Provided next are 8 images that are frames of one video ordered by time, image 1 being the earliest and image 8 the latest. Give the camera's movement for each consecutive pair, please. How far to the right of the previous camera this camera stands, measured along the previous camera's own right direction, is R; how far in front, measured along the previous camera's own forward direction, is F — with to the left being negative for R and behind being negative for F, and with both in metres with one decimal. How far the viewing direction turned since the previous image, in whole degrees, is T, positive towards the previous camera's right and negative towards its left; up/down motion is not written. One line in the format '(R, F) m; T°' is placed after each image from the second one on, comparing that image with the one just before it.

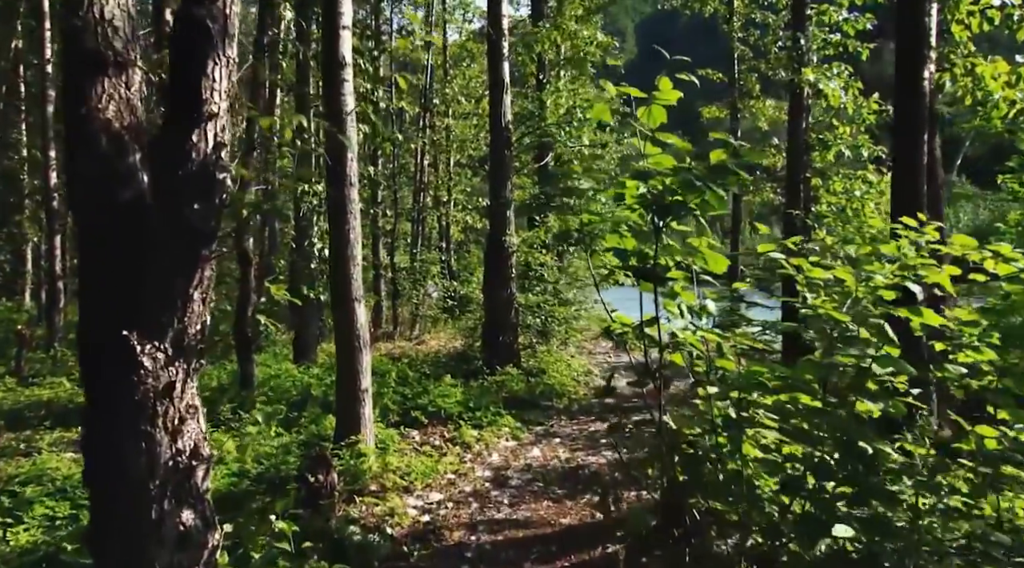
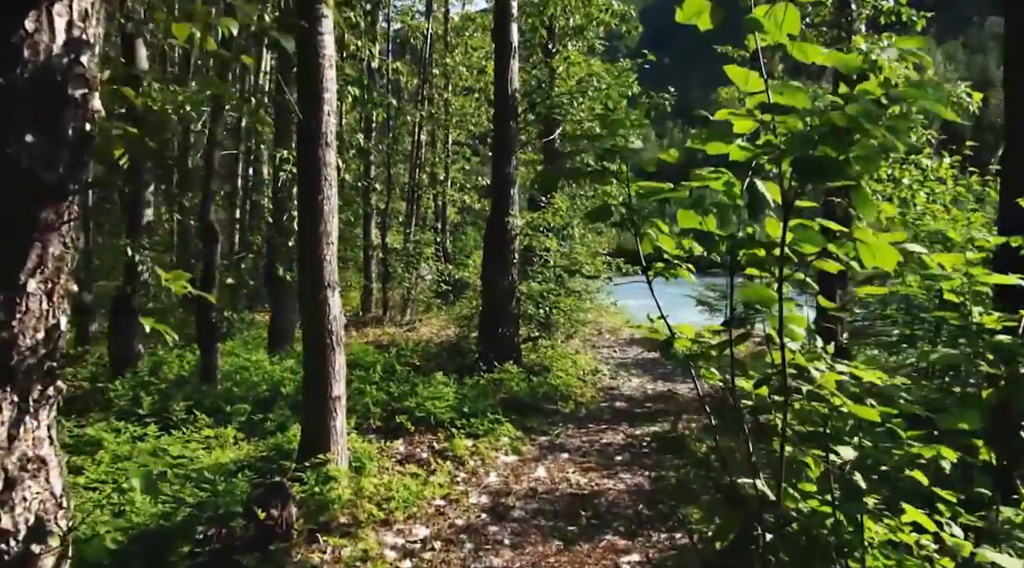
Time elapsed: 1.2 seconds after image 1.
(-0.1, +1.4) m; 0°
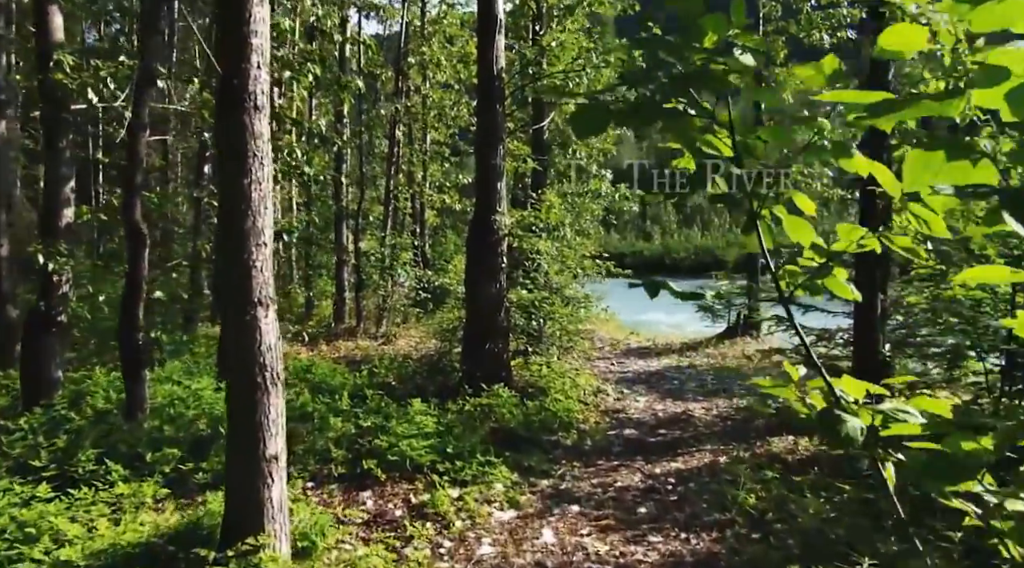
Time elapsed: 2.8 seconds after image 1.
(-0.1, +1.7) m; +1°
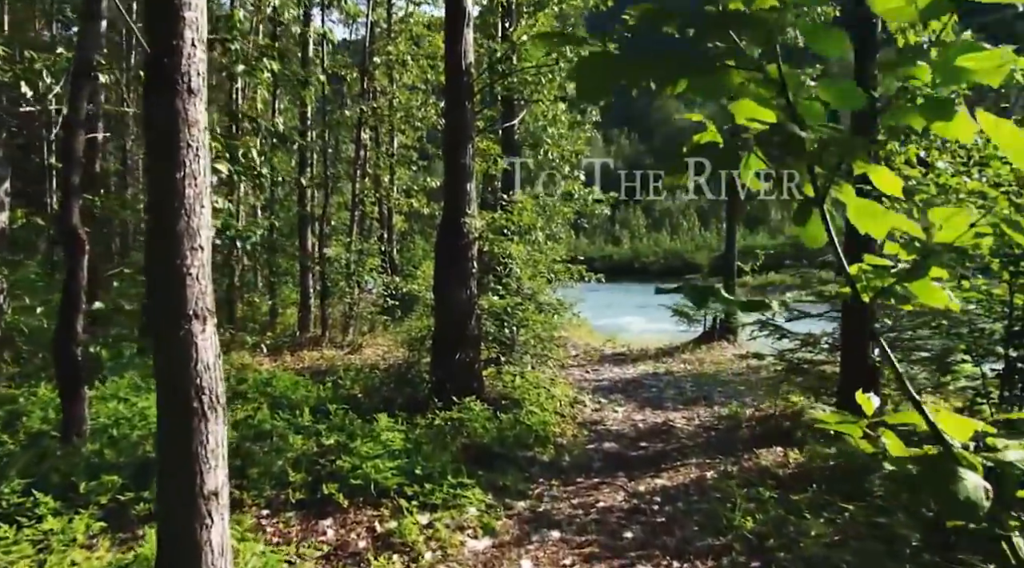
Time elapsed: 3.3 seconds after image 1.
(0.0, +0.6) m; +2°
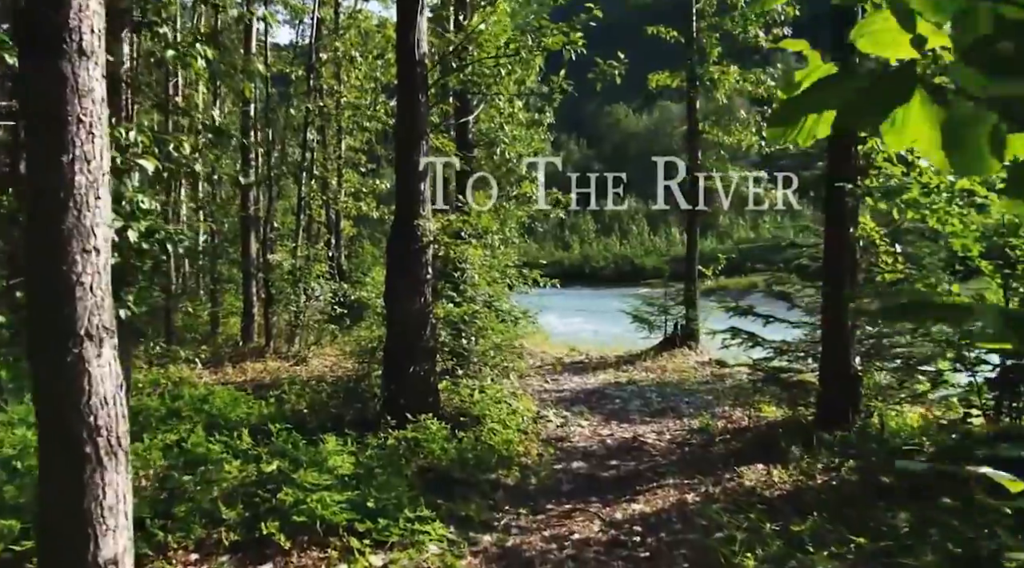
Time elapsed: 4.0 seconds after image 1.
(-0.1, +0.7) m; +3°
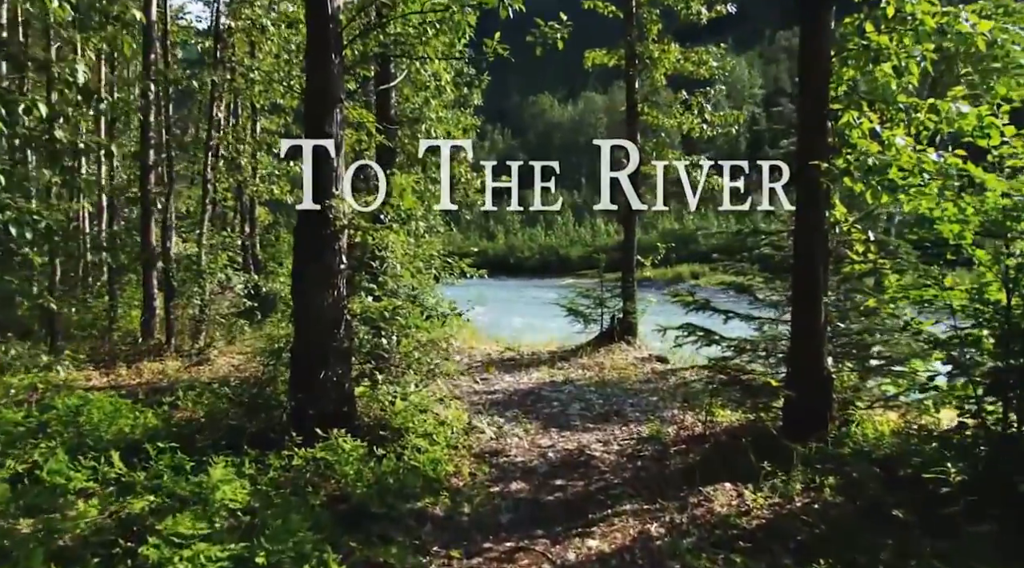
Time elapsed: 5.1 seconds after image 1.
(0.0, +1.3) m; +4°
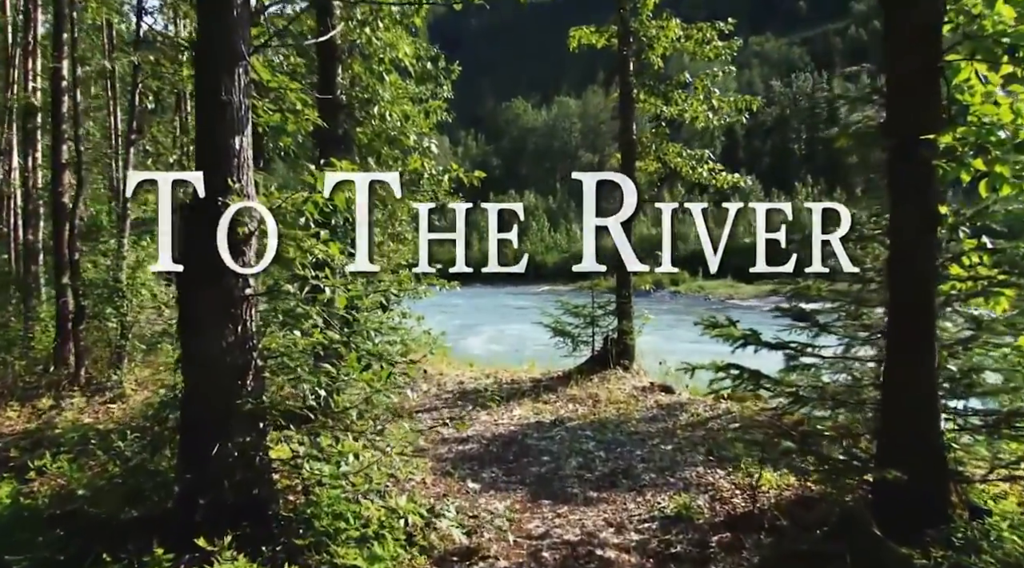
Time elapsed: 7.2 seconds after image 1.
(0.0, +2.5) m; +1°
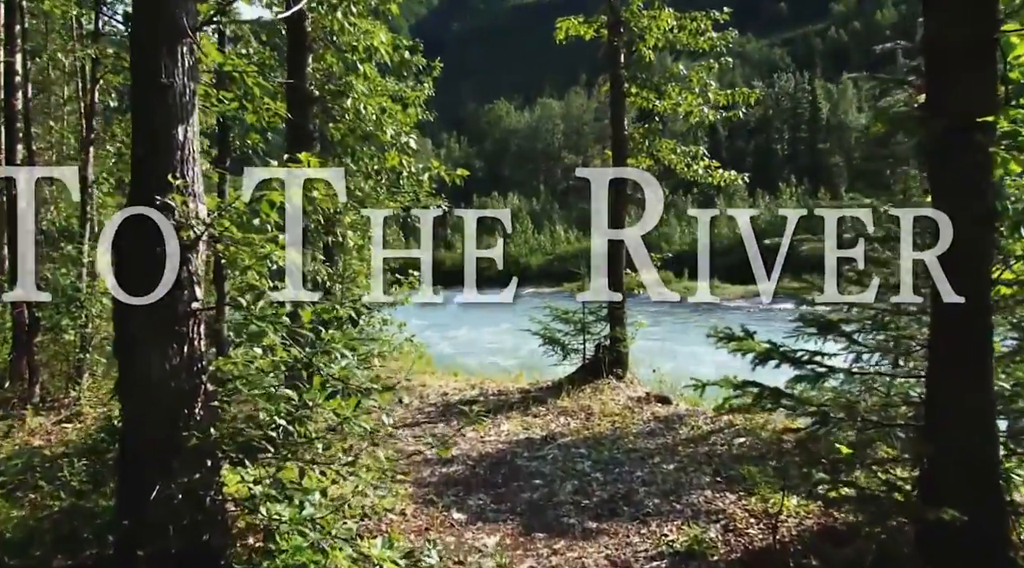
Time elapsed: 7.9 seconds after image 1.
(0.0, +0.8) m; +1°
